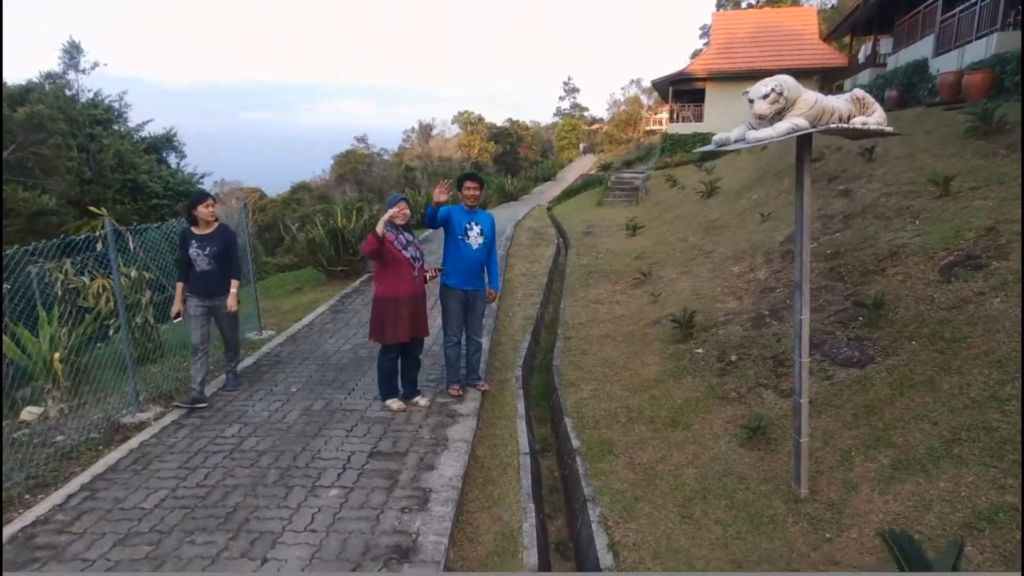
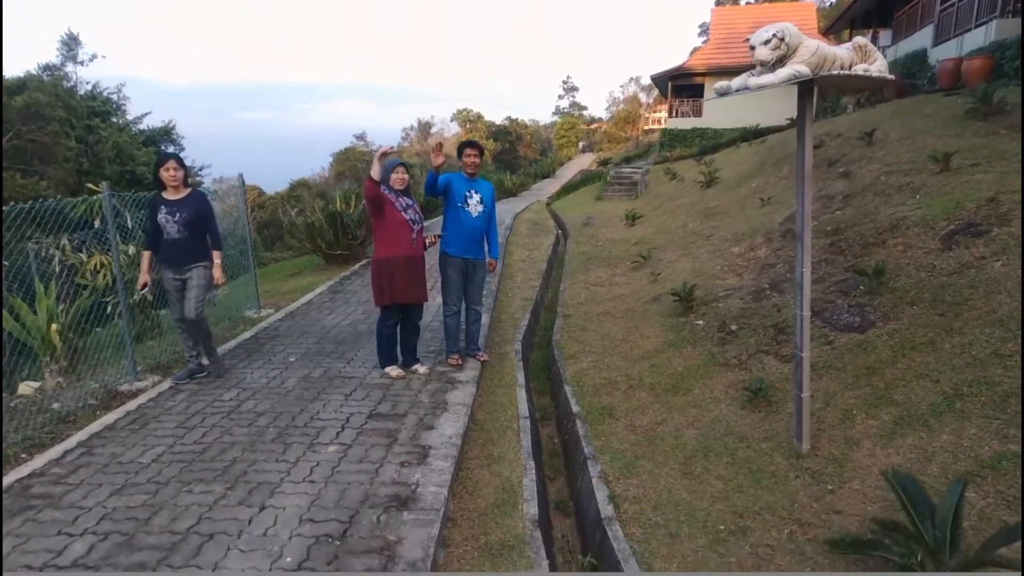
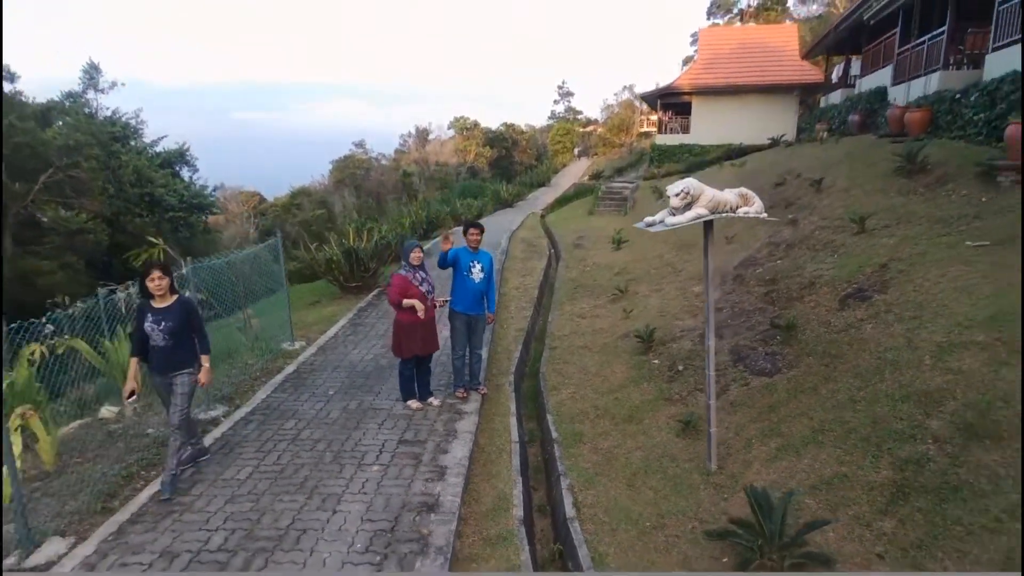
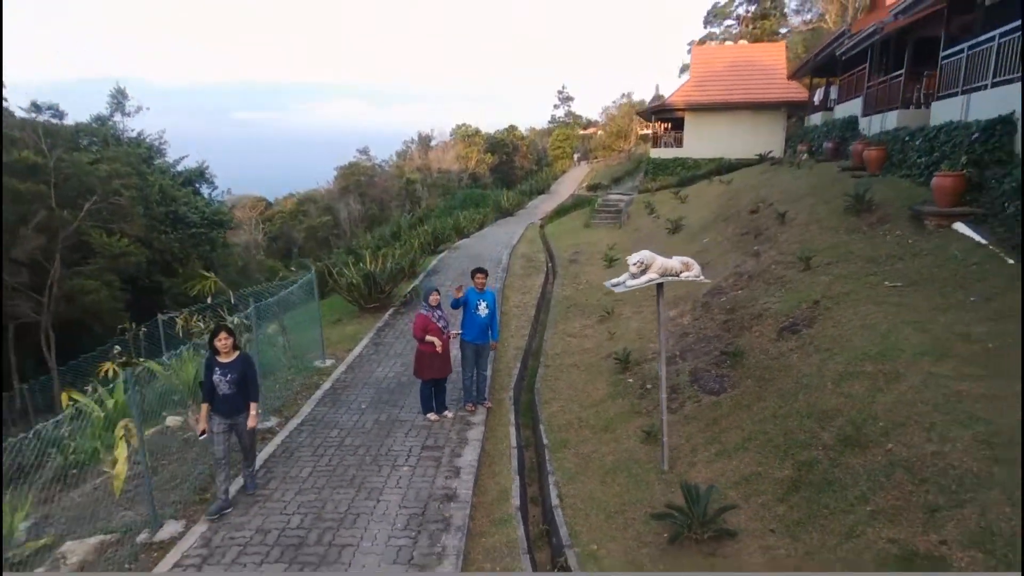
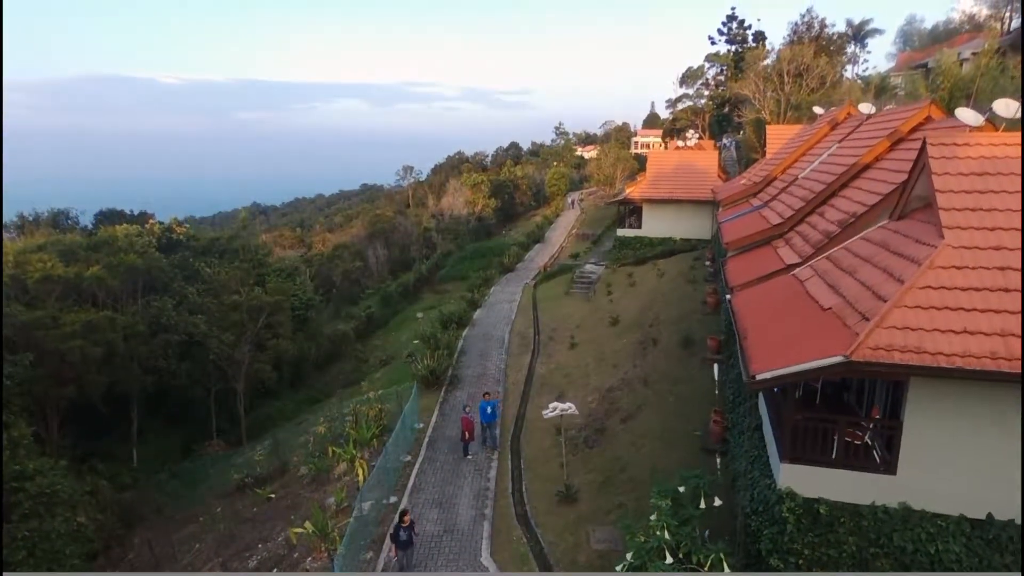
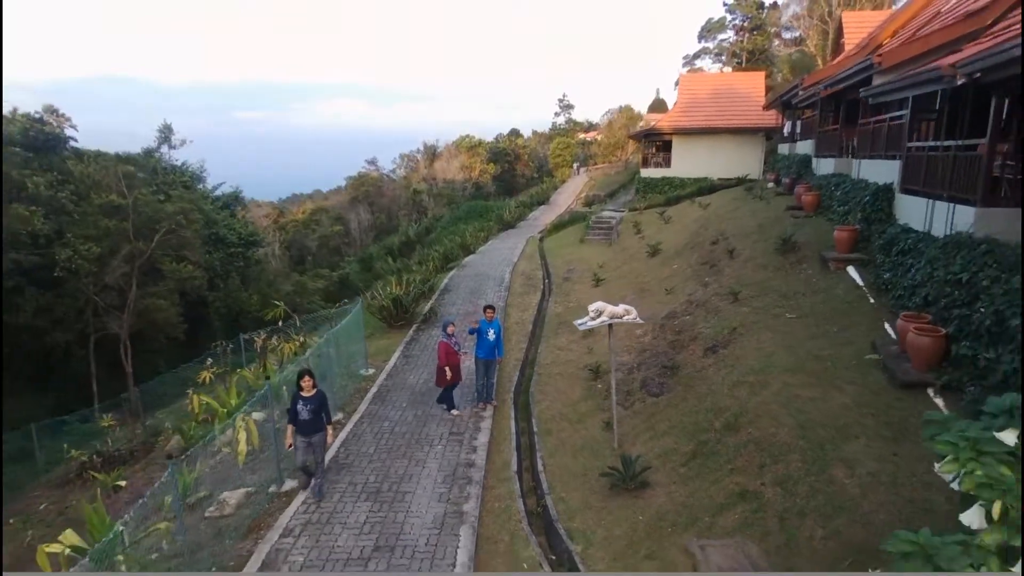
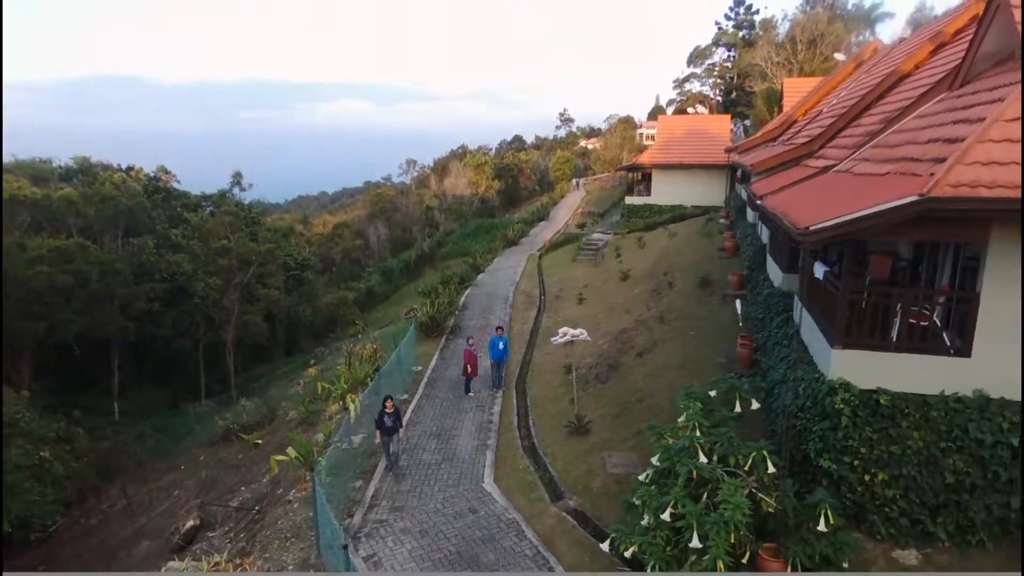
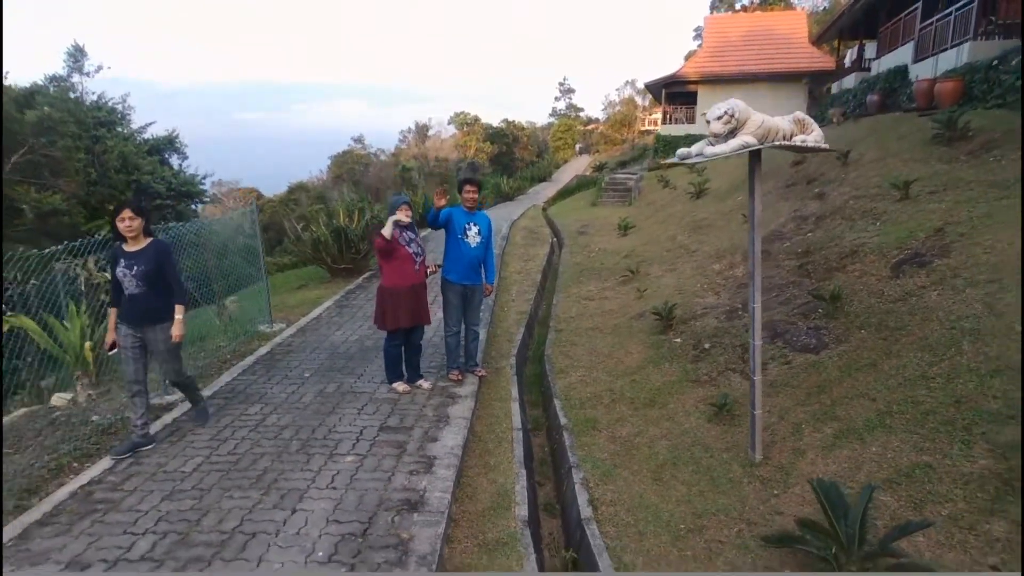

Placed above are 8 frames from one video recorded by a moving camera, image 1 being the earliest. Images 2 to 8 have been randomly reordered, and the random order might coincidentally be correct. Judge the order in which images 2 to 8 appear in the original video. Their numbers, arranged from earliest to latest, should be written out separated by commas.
2, 8, 3, 4, 6, 7, 5
